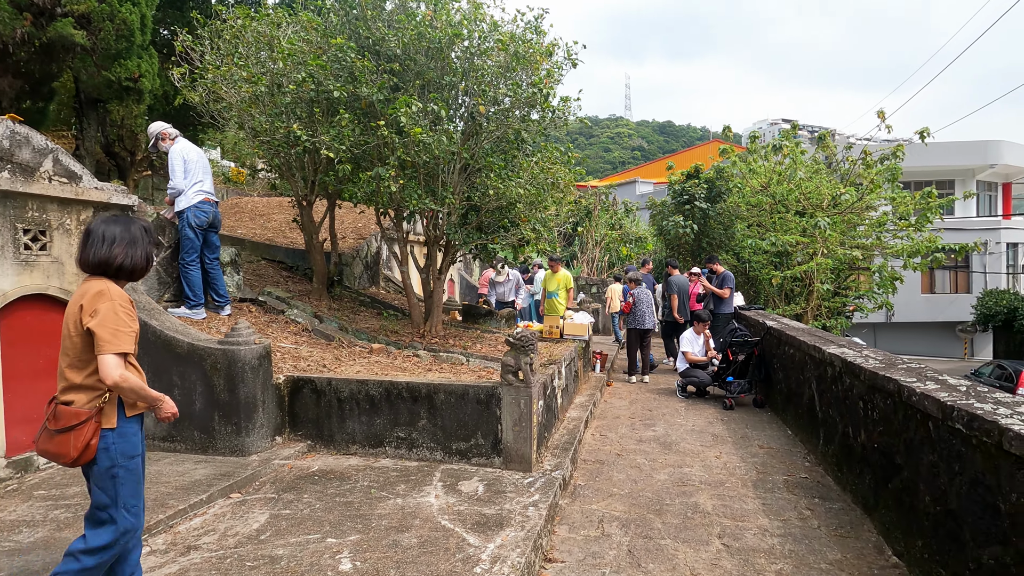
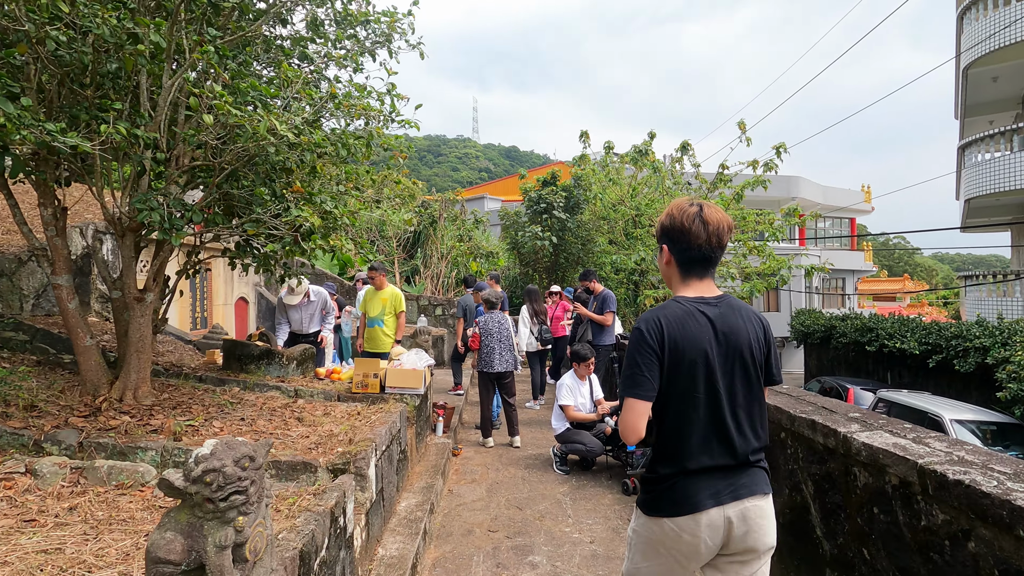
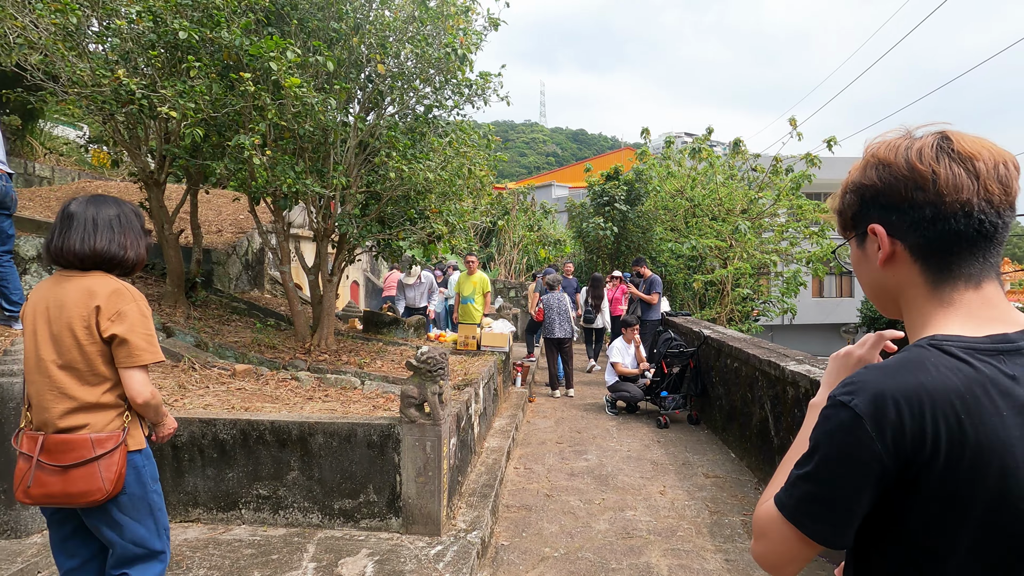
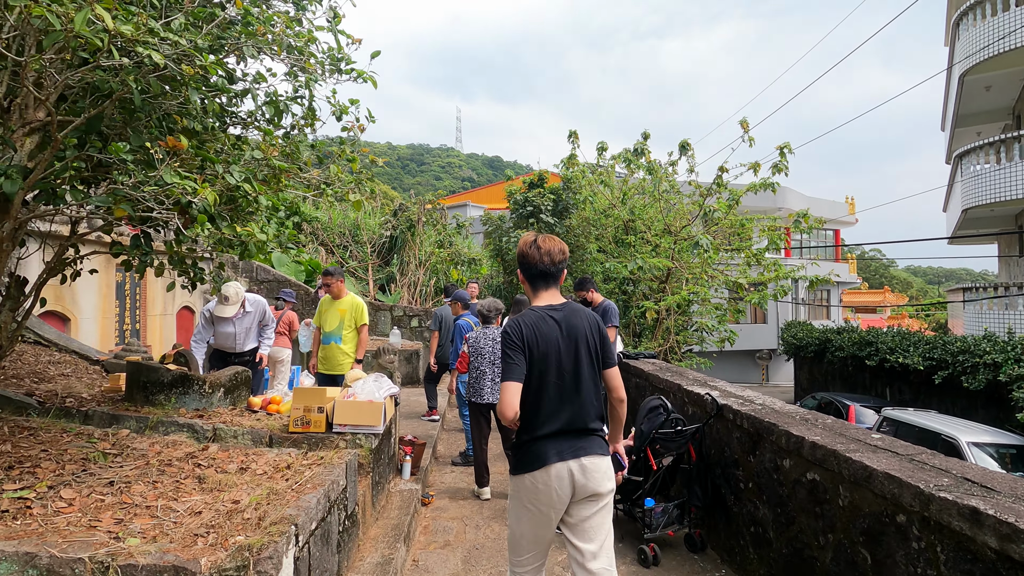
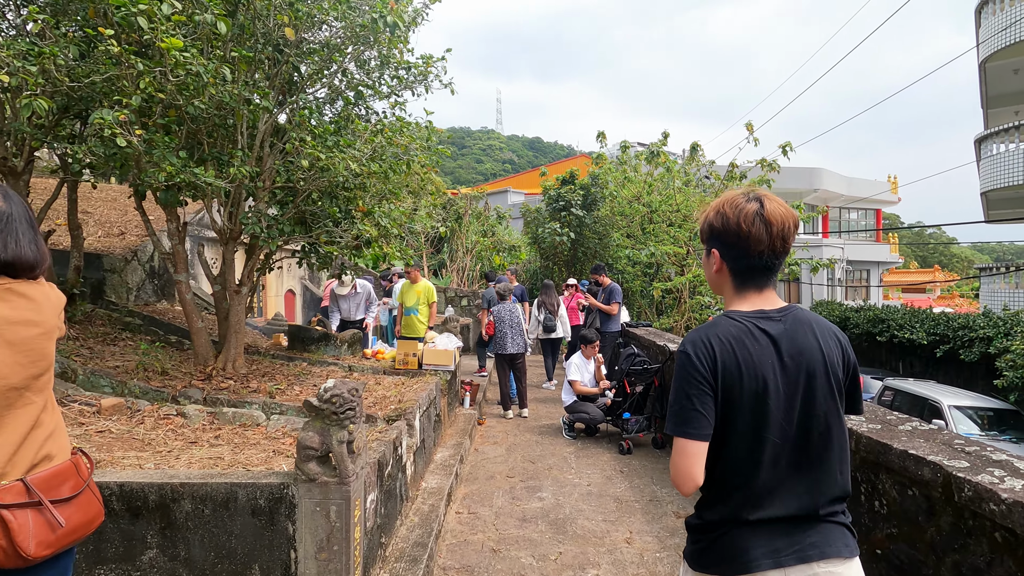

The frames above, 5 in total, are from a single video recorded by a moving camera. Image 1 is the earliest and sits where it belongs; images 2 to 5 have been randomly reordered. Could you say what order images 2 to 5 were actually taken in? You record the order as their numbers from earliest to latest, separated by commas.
3, 5, 2, 4
